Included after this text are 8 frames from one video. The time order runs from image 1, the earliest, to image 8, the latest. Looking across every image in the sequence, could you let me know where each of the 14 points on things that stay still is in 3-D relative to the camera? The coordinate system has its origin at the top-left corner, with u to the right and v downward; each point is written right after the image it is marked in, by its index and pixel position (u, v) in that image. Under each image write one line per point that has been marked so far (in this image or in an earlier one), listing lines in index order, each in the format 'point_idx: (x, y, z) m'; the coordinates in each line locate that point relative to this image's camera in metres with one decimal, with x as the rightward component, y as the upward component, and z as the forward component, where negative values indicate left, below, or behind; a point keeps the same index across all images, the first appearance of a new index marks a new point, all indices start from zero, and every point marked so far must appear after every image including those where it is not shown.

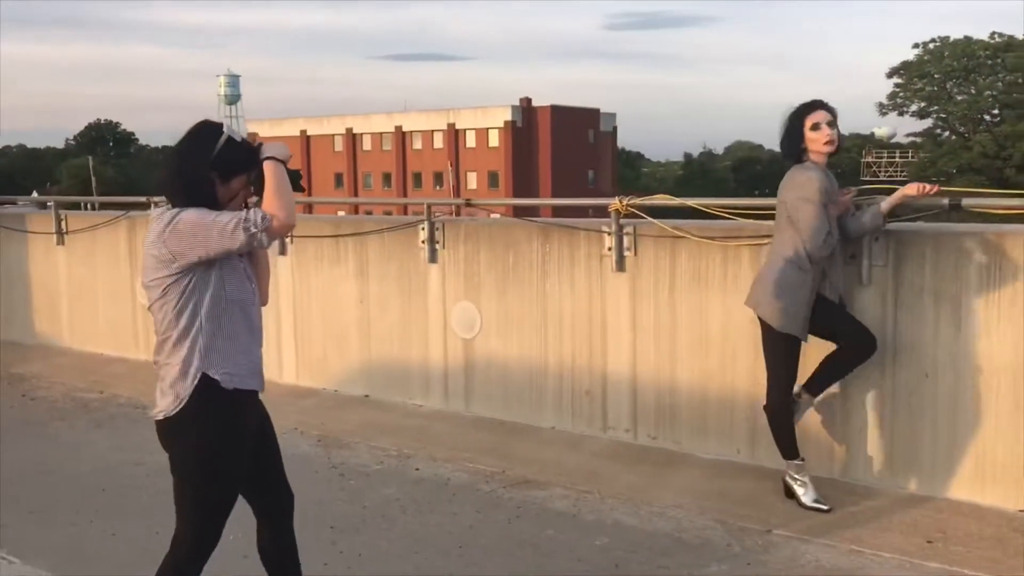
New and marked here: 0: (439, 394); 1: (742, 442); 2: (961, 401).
0: (-0.5, -0.7, +6.4) m
1: (+1.2, -0.8, +5.2) m
2: (+2.1, -0.5, +4.6) m
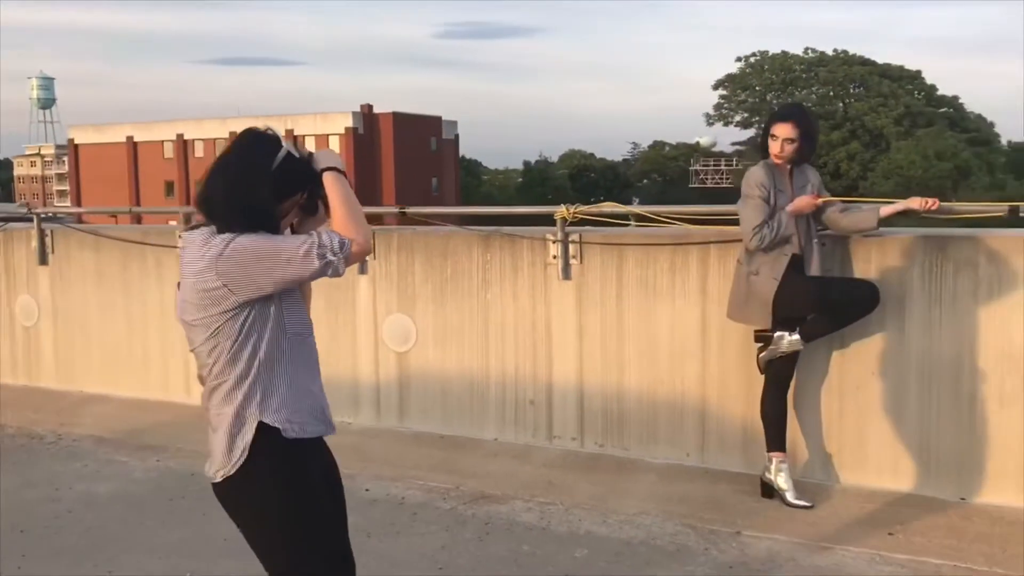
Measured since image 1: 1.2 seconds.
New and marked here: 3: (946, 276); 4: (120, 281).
0: (-0.9, -0.8, +6.2) m
1: (+1.0, -0.8, +5.3) m
2: (+2.0, -0.5, +4.8) m
3: (+2.1, +0.1, +4.7) m
4: (-2.8, +0.1, +6.9) m
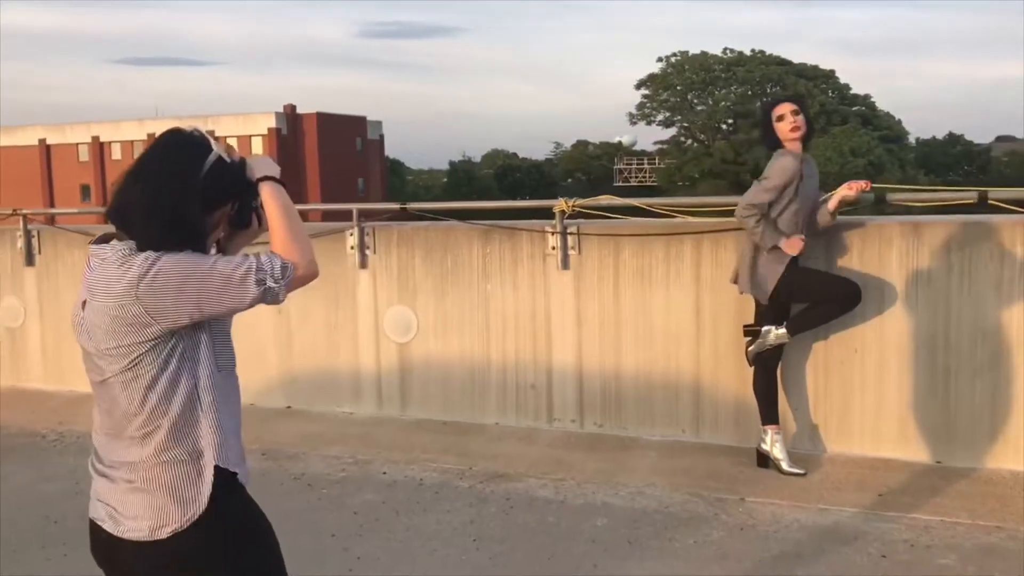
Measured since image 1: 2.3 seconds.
0: (-0.9, -0.7, +6.4) m
1: (+1.0, -0.8, +5.7) m
2: (+2.0, -0.5, +5.3) m
3: (+2.2, +0.2, +5.2) m
4: (-2.9, +0.1, +7.0) m
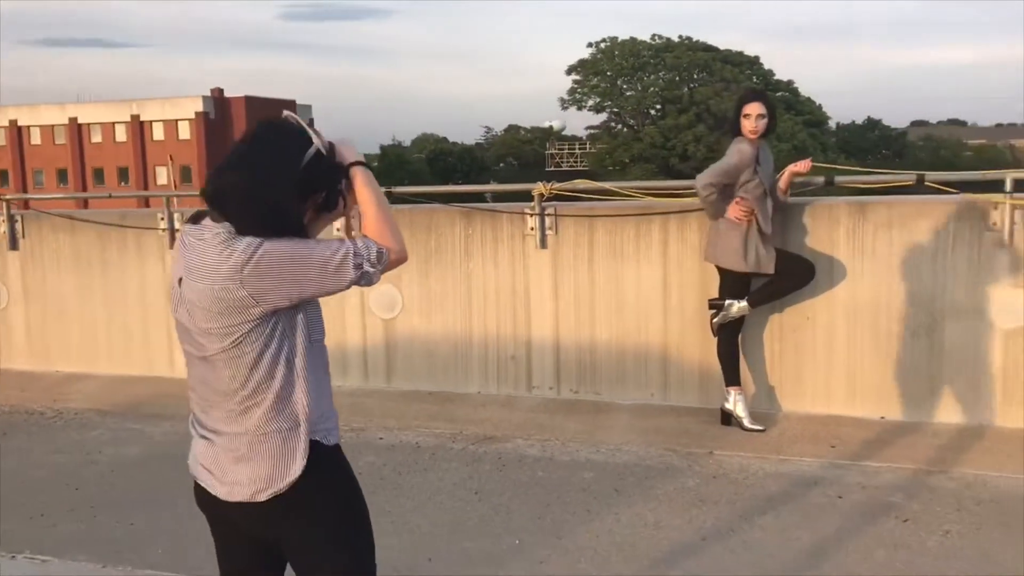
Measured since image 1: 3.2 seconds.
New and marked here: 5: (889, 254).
0: (-1.1, -0.6, +6.8) m
1: (+0.9, -0.6, +6.2) m
2: (+1.9, -0.3, +5.9) m
3: (+2.1, +0.3, +5.8) m
4: (-3.1, +0.2, +7.2) m
5: (+2.2, +0.2, +5.7) m
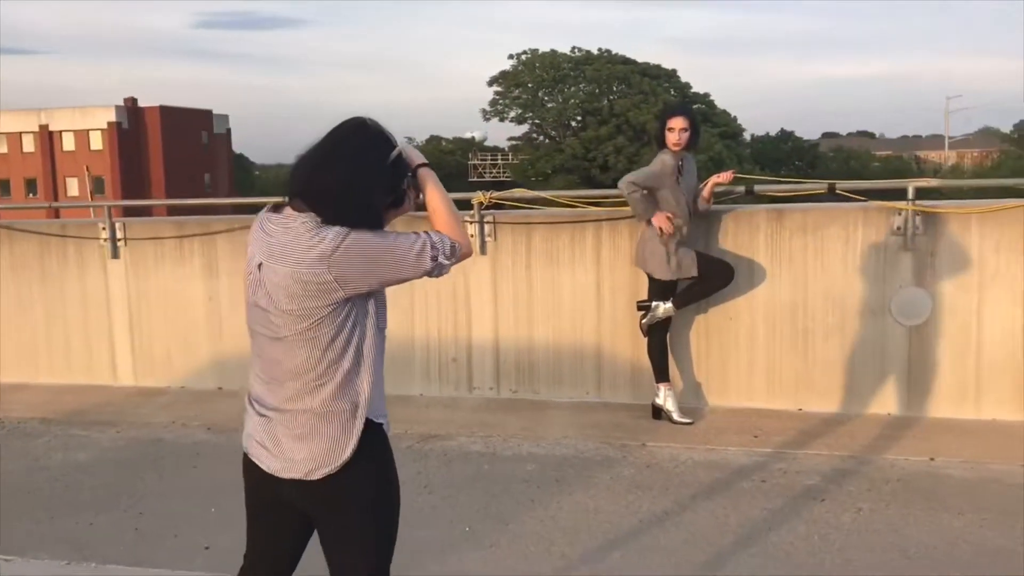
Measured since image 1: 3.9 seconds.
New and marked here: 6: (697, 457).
0: (-1.5, -0.6, +6.9) m
1: (+0.5, -0.6, +6.5) m
2: (+1.6, -0.3, +6.3) m
3: (+1.7, +0.3, +6.2) m
4: (-3.5, +0.1, +7.3) m
5: (+1.8, +0.2, +6.2) m
6: (+1.1, -1.0, +5.6) m
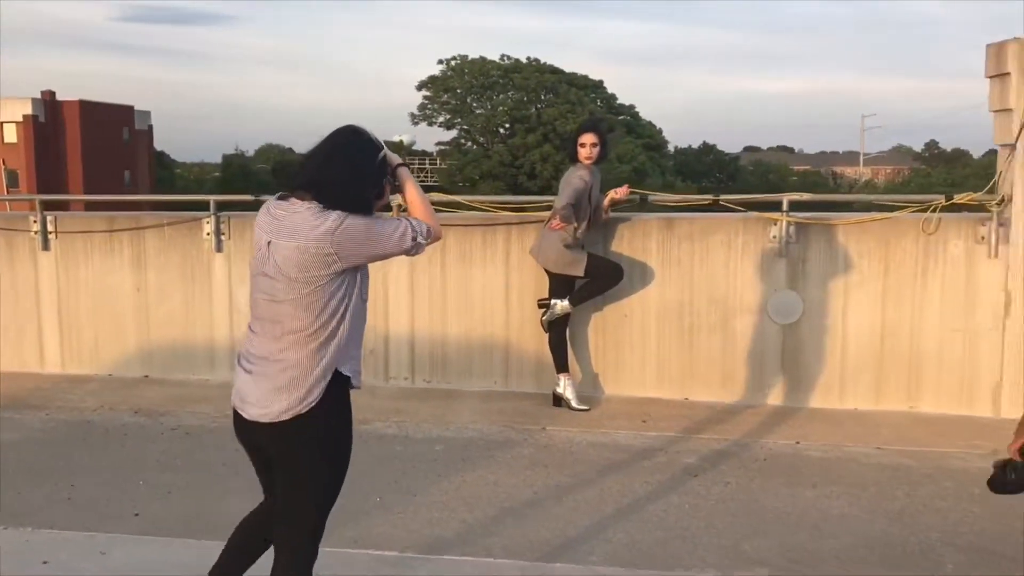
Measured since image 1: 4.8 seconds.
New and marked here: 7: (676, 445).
0: (-2.1, -0.6, +7.3) m
1: (-0.1, -0.6, +7.1) m
2: (+1.0, -0.3, +6.9) m
3: (+1.1, +0.3, +6.8) m
4: (-4.2, +0.2, +7.5) m
5: (+1.3, +0.2, +6.8) m
6: (+0.5, -1.0, +6.2) m
7: (+1.0, -1.0, +6.1) m
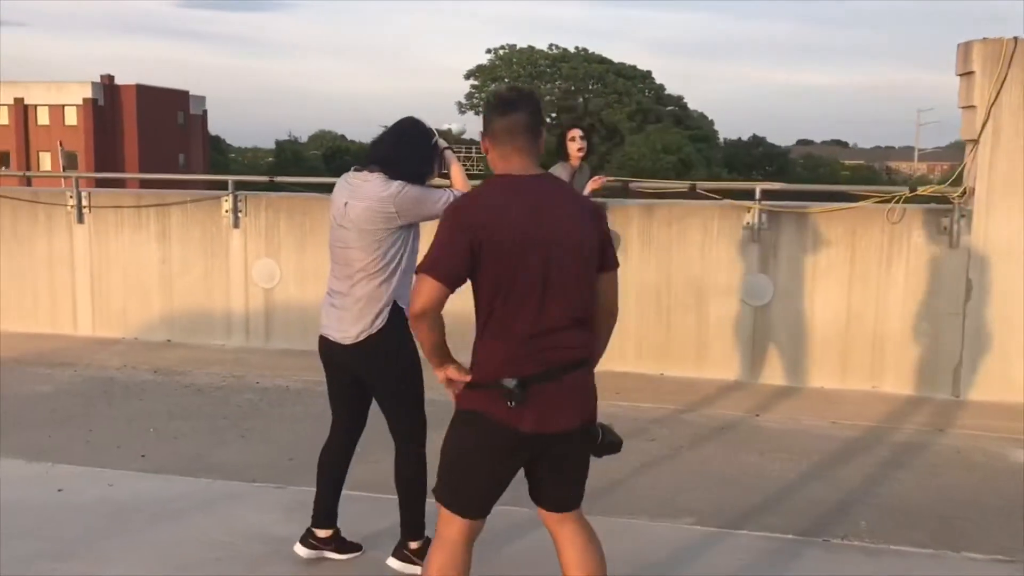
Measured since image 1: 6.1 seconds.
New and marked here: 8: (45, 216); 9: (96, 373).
0: (-2.2, -0.4, +8.0) m
1: (-0.2, -0.5, +7.6) m
2: (+0.9, -0.2, +7.4) m
3: (+1.1, +0.4, +7.3) m
4: (-4.2, +0.5, +8.2) m
5: (+1.2, +0.3, +7.3) m
6: (+0.4, -0.8, +6.7) m
7: (+0.9, -0.8, +6.6) m
8: (-3.9, +0.6, +8.2) m
9: (-3.1, -0.6, +7.2) m
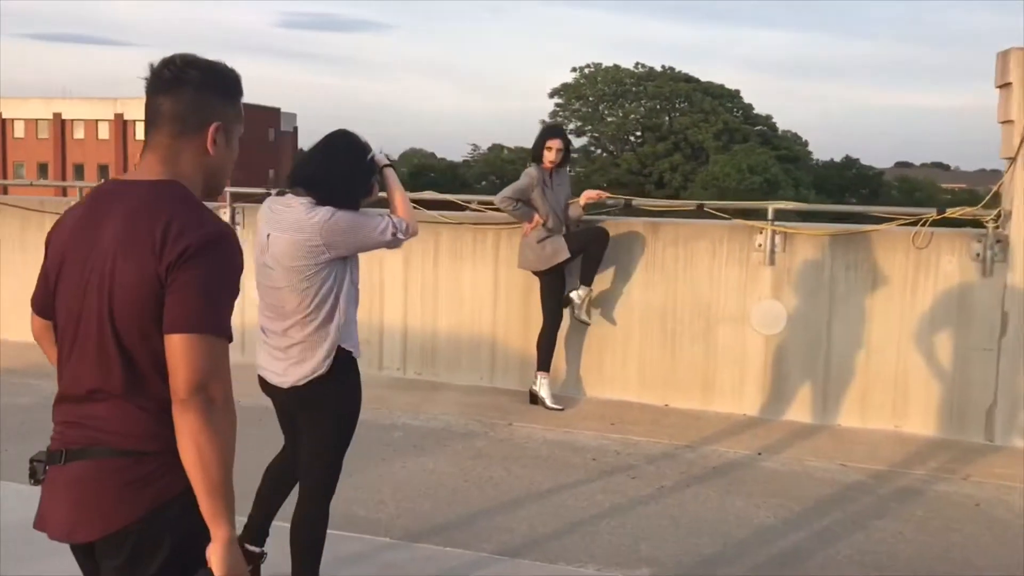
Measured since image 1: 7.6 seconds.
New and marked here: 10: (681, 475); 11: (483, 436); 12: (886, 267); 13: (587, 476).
0: (-2.2, -0.5, +7.8) m
1: (-0.2, -0.6, +7.2) m
2: (+0.8, -0.3, +6.9) m
3: (+1.0, +0.3, +6.8) m
4: (-4.1, +0.4, +8.2) m
5: (+1.1, +0.2, +6.8) m
6: (+0.2, -1.0, +6.3) m
7: (+0.8, -1.0, +6.1) m
8: (-3.8, +0.5, +8.1) m
9: (-3.1, -0.7, +7.0) m
10: (+1.0, -1.1, +5.6) m
11: (-0.2, -0.9, +6.2) m
12: (+2.5, +0.1, +6.4) m
13: (+0.4, -1.1, +5.6) m
